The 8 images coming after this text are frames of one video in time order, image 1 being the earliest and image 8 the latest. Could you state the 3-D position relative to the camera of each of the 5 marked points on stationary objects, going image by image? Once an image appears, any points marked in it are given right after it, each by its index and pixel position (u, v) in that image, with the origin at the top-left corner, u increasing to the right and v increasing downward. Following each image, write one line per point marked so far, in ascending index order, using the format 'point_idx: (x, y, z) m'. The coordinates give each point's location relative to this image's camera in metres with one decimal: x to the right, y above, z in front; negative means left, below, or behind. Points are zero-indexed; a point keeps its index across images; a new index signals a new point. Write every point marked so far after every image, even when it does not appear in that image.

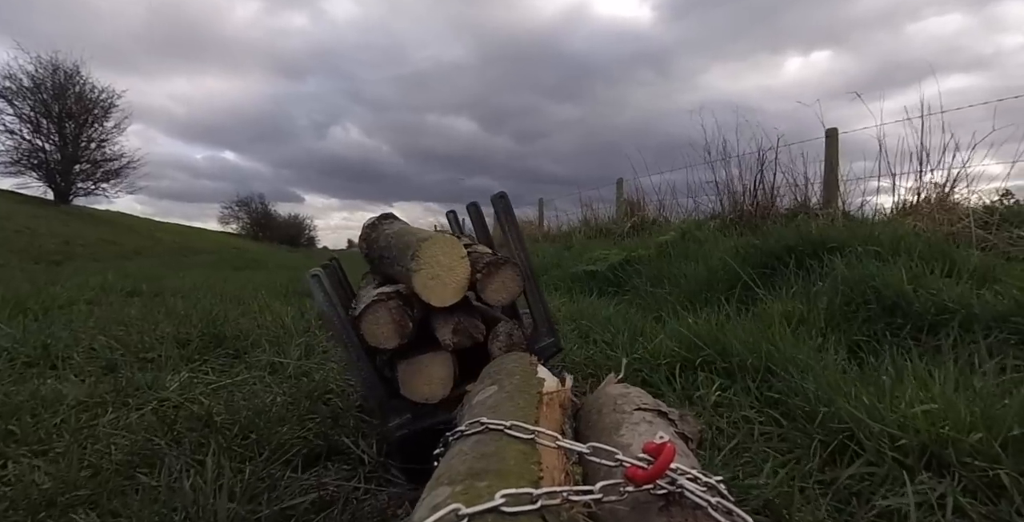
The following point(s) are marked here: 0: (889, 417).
0: (+1.5, -0.6, +1.9) m
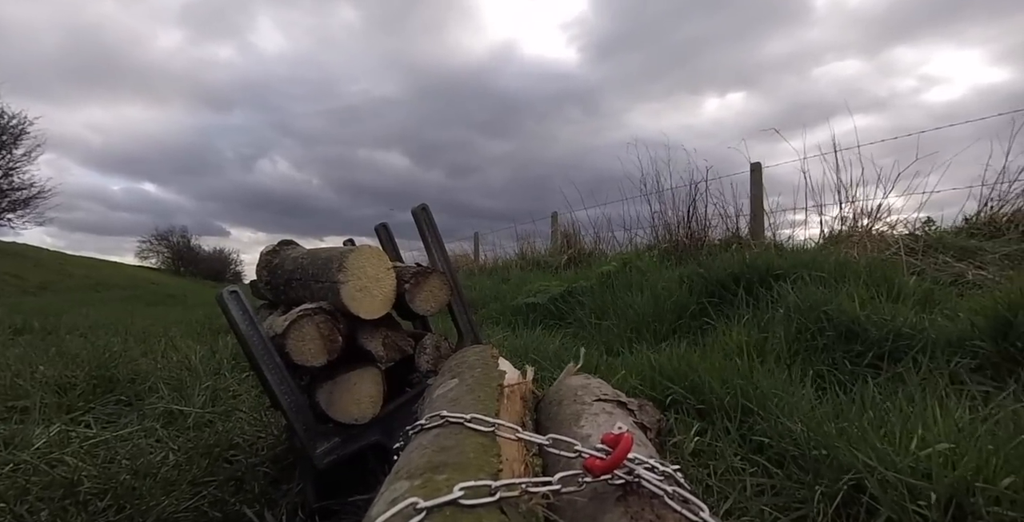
0: (+1.3, -0.7, +1.7) m
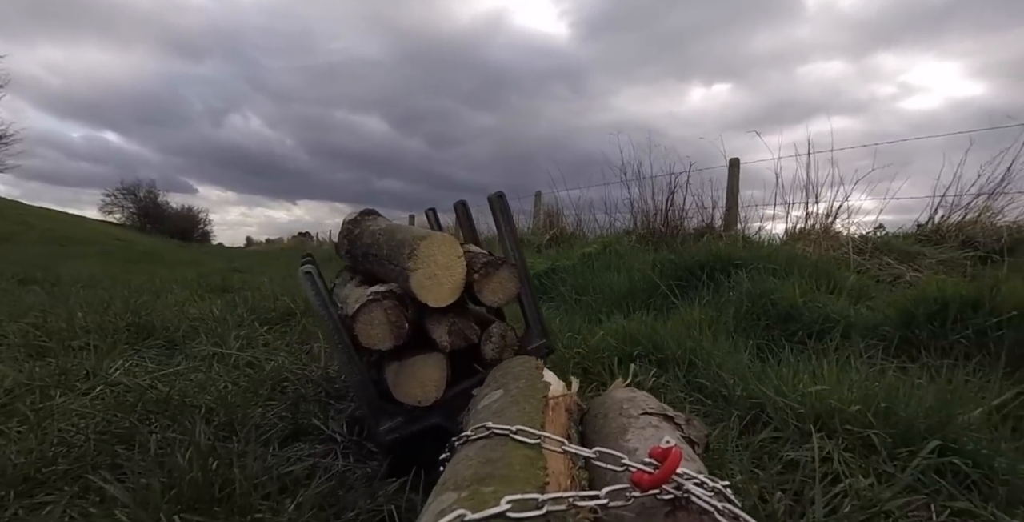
0: (+1.3, -0.6, +2.4) m
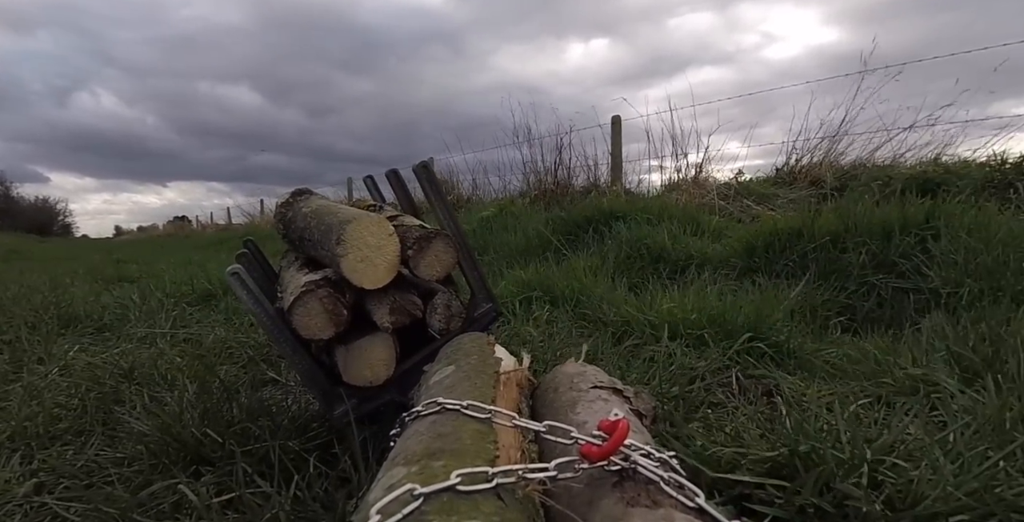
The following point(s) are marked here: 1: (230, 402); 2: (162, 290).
0: (+0.9, -0.3, +3.1) m
1: (-1.1, -0.6, +2.1) m
2: (-3.5, -0.3, +5.2) m
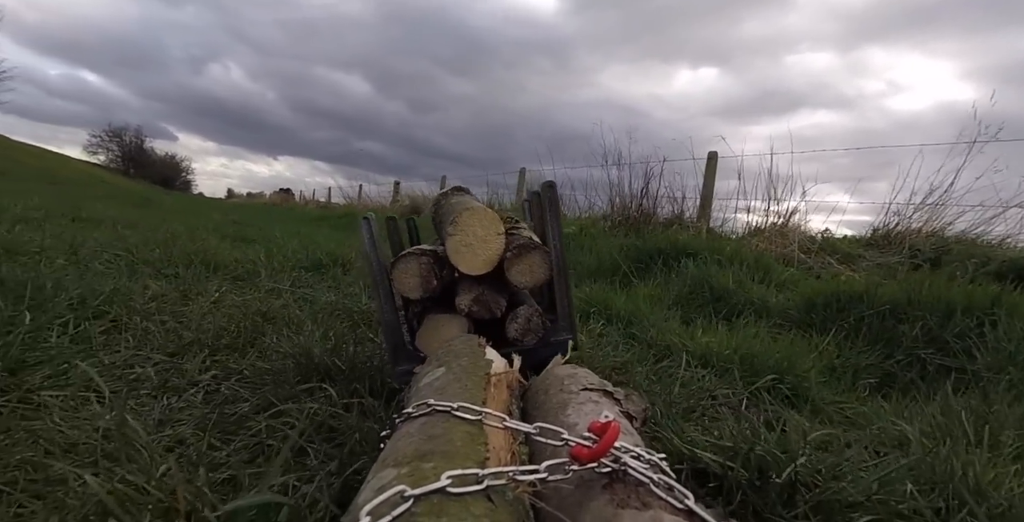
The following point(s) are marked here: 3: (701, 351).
0: (+1.2, -0.6, +3.6) m
1: (-0.9, -0.5, +2.8) m
2: (-2.7, +0.1, +6.2) m
3: (+1.3, -0.6, +3.5) m
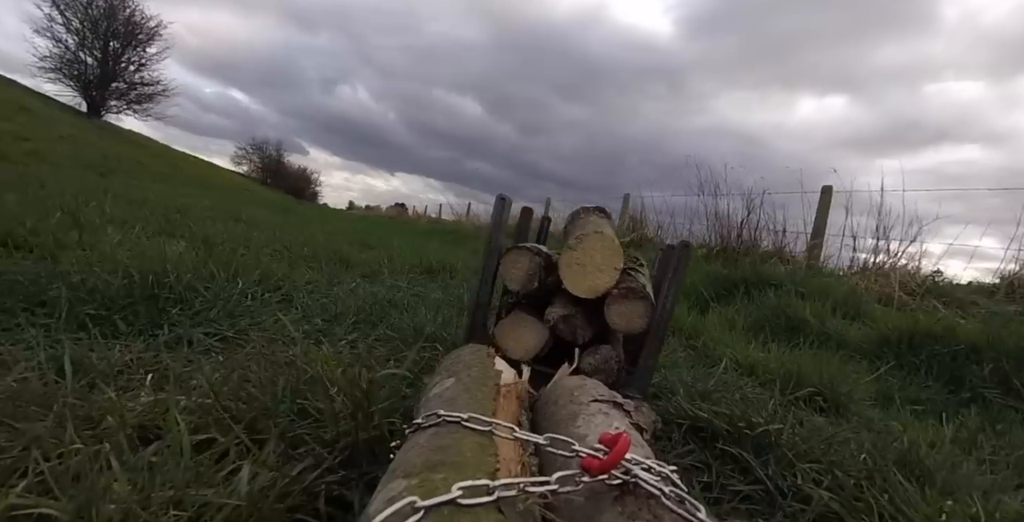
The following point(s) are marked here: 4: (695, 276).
0: (+1.8, -0.8, +4.0) m
1: (-0.5, -0.5, +3.6) m
2: (-1.6, 0.0, +7.3) m
3: (+1.8, -0.8, +4.0) m
4: (+2.8, -0.2, +8.0) m
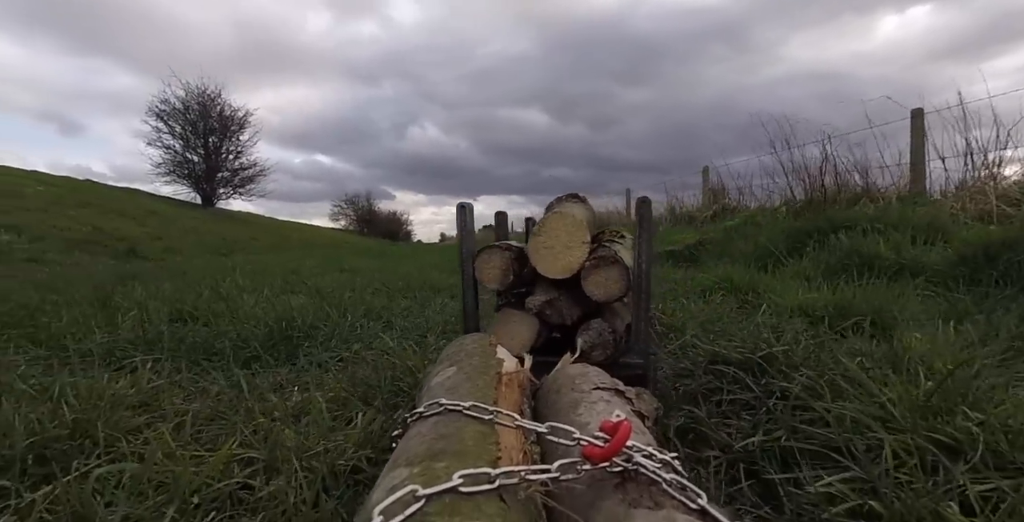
0: (+2.3, -0.3, +4.3) m
1: (0.0, -0.5, +4.3) m
2: (-0.5, -0.2, +8.1) m
3: (+2.3, -0.4, +4.2) m
4: (+3.8, +0.4, +8.0) m
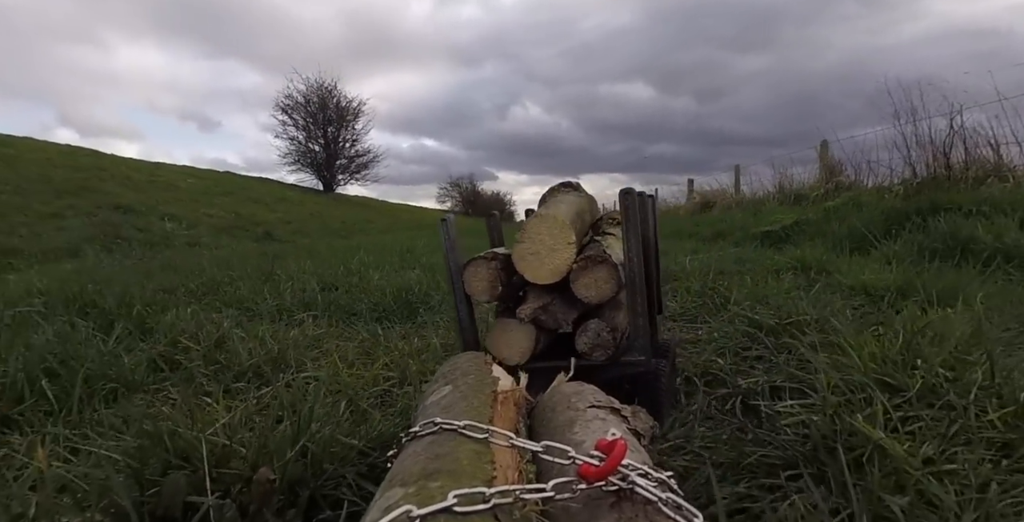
0: (+3.0, -0.2, +4.5) m
1: (+0.7, -0.3, +5.0) m
2: (+0.9, +0.1, +8.8) m
3: (+3.0, -0.2, +4.5) m
4: (+5.2, +0.7, +7.9) m
